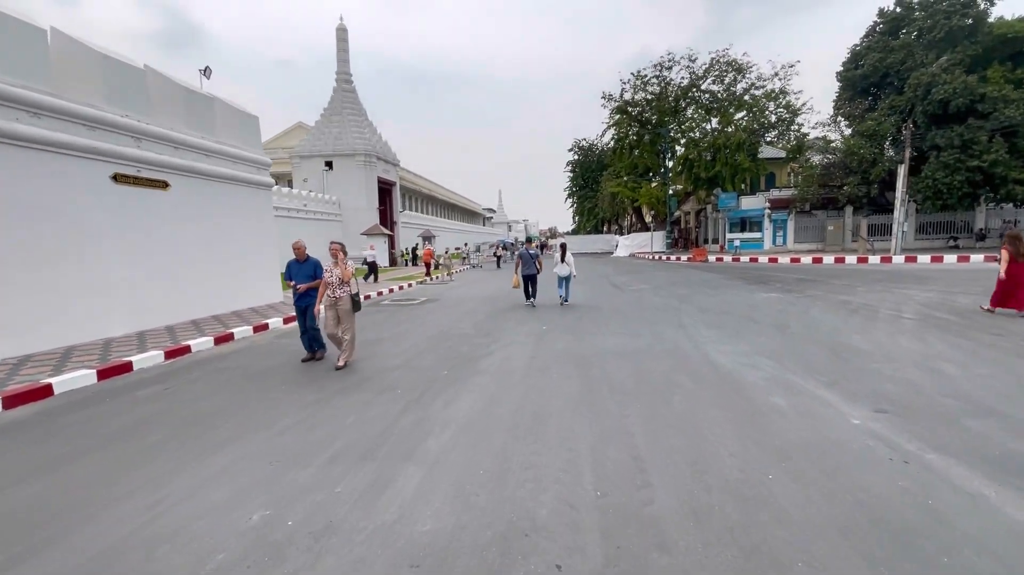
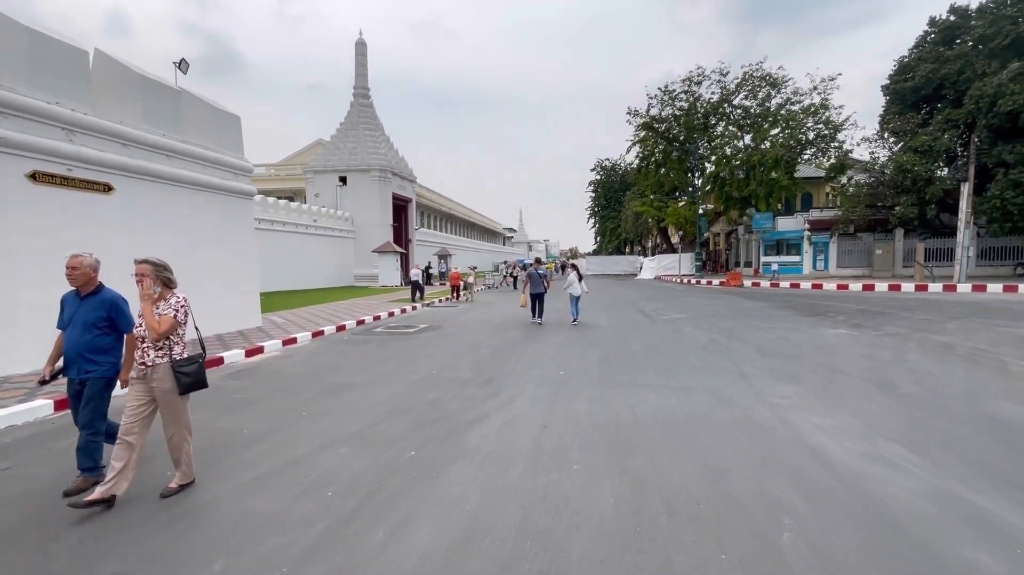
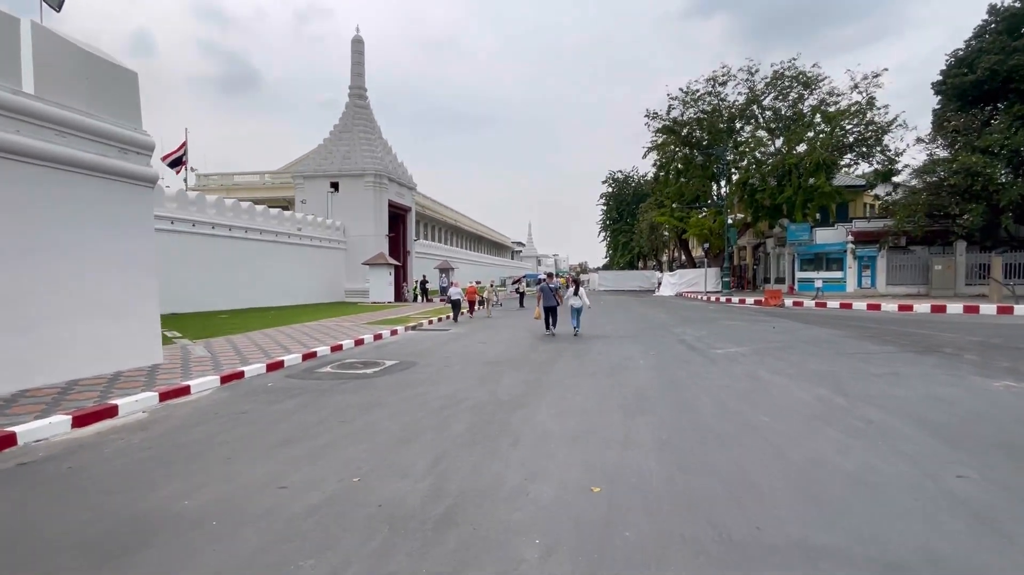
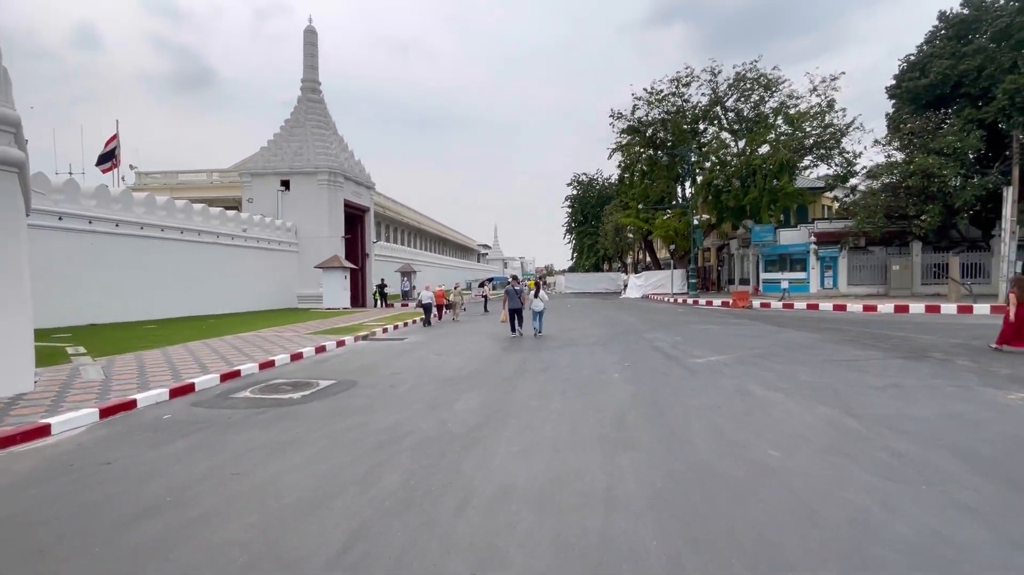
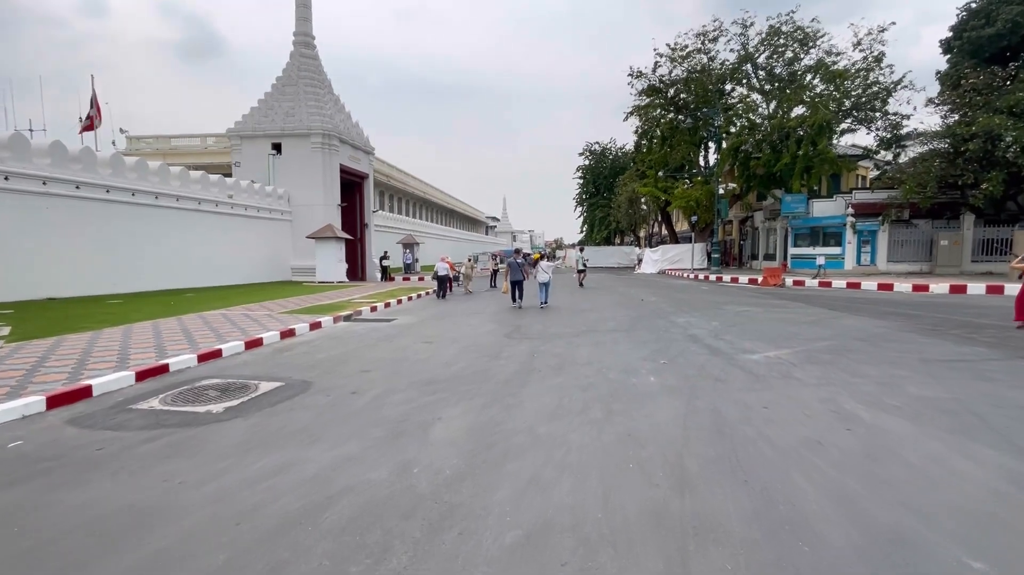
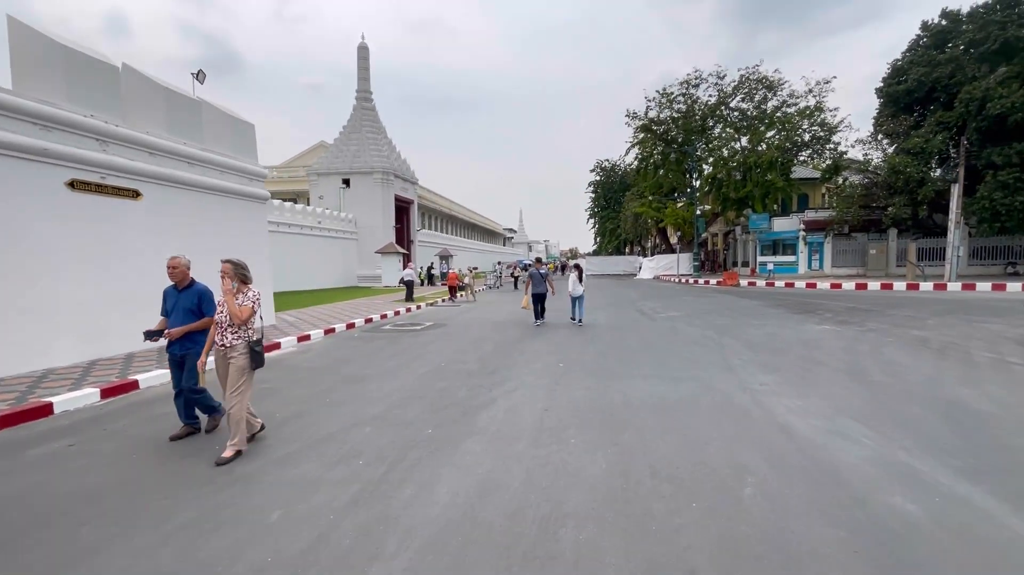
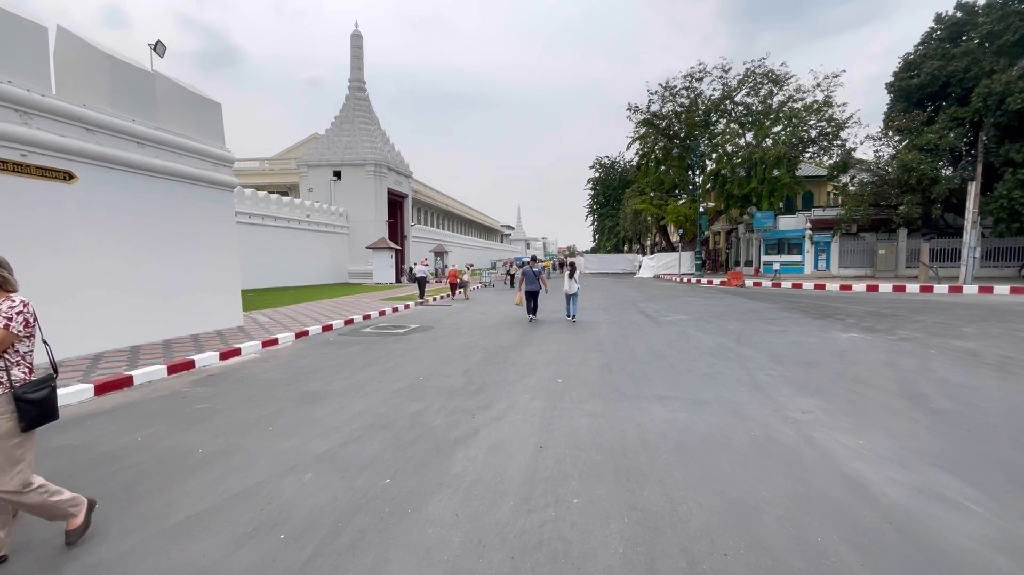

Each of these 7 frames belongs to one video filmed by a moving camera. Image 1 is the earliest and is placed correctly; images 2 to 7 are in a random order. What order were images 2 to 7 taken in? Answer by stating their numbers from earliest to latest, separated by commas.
6, 2, 7, 3, 4, 5
